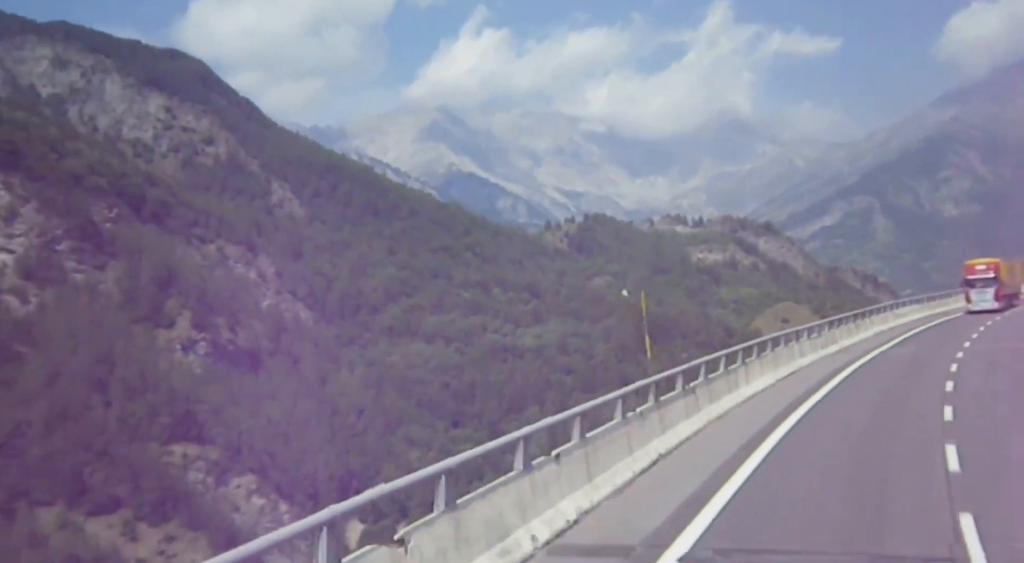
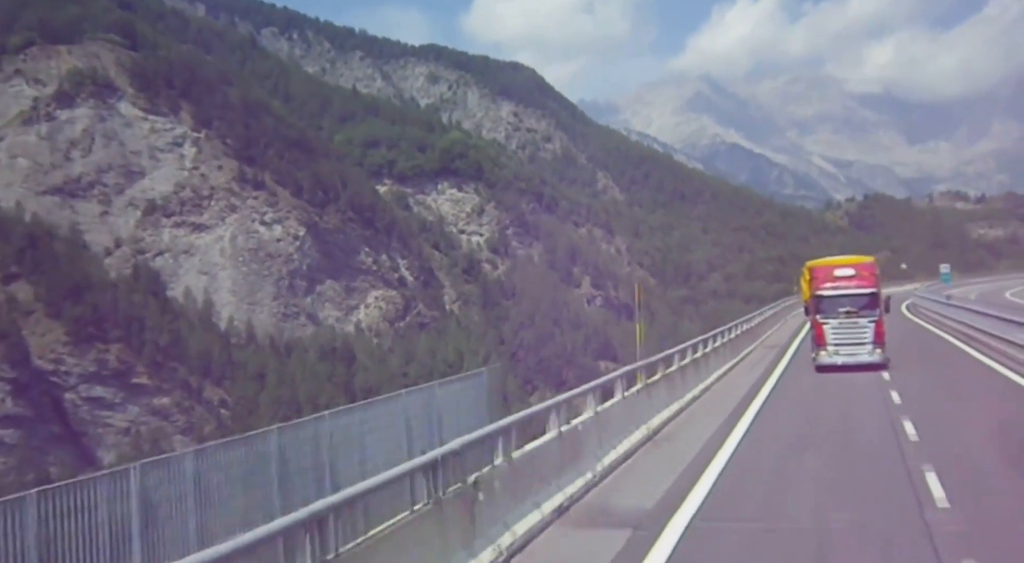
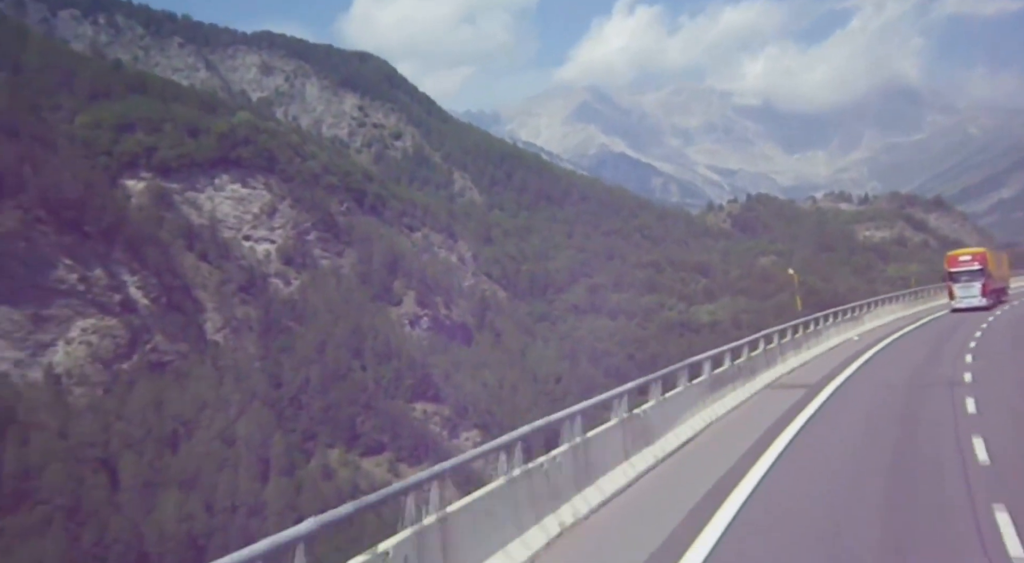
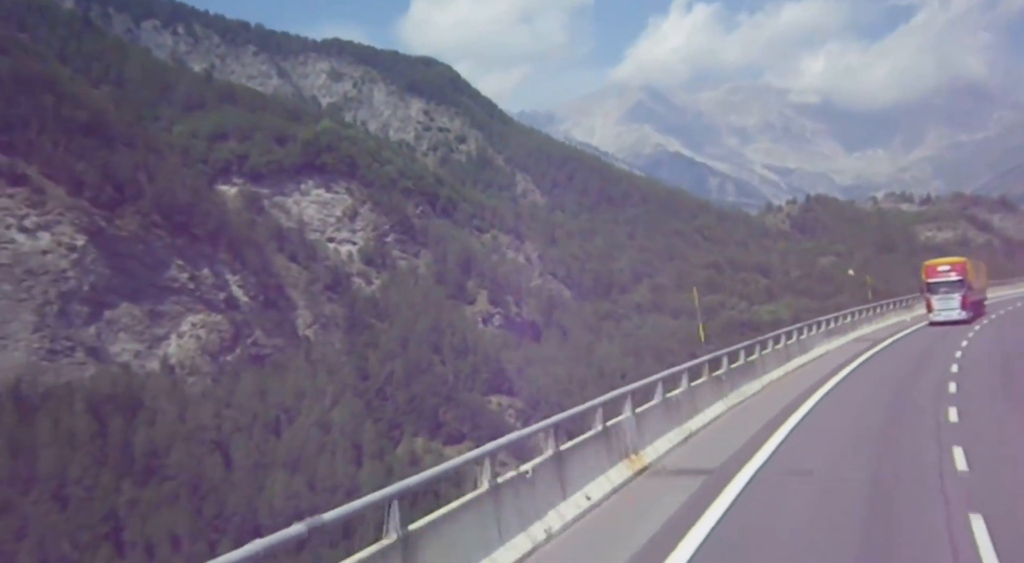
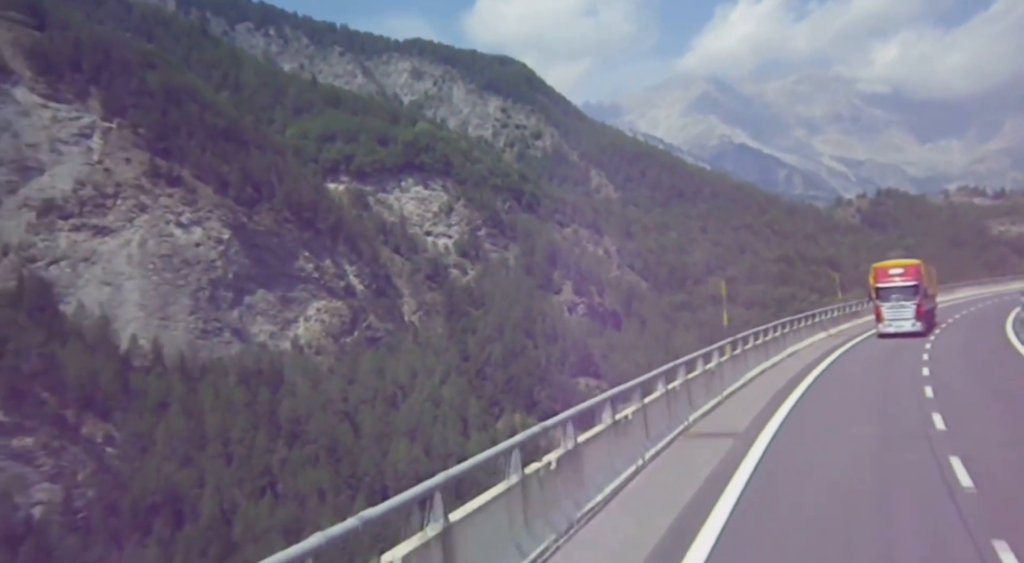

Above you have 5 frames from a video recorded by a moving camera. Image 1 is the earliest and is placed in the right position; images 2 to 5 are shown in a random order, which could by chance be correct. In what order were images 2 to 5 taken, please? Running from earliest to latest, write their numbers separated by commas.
3, 4, 5, 2
